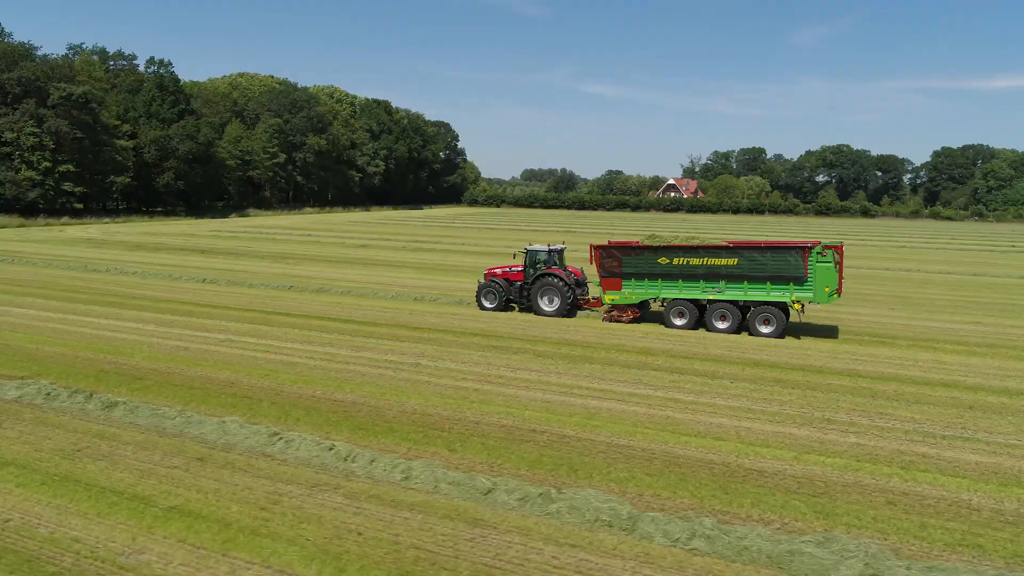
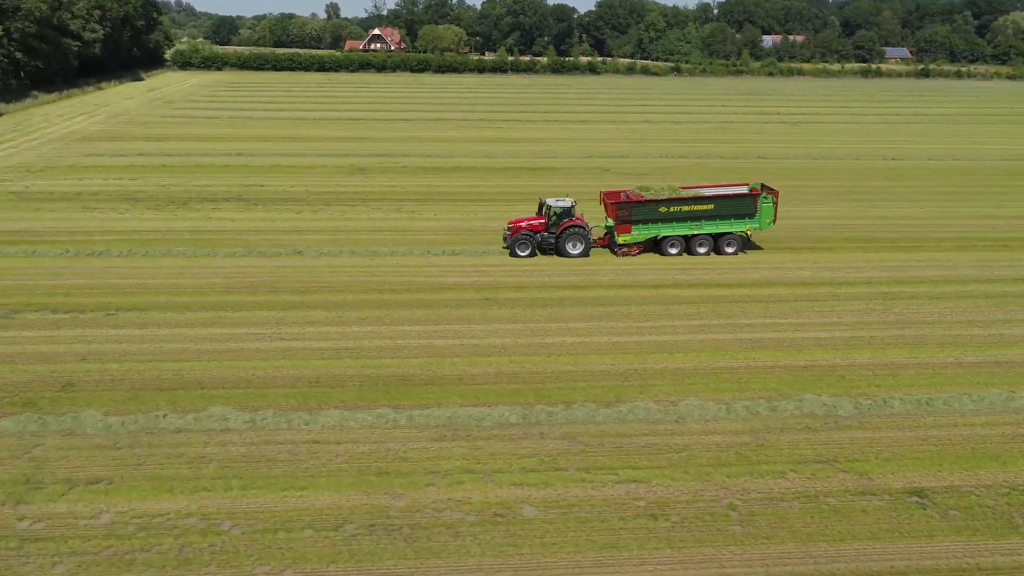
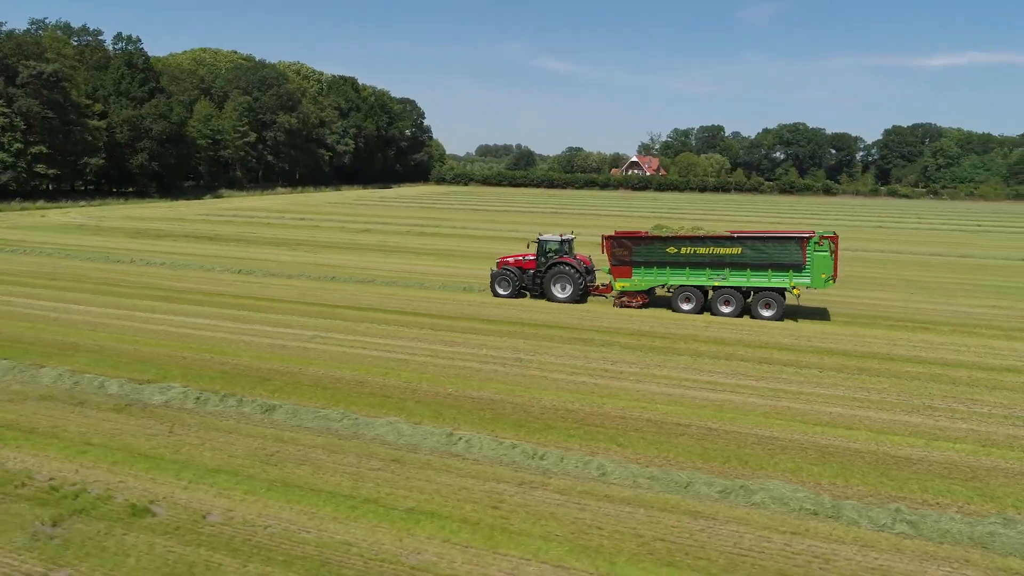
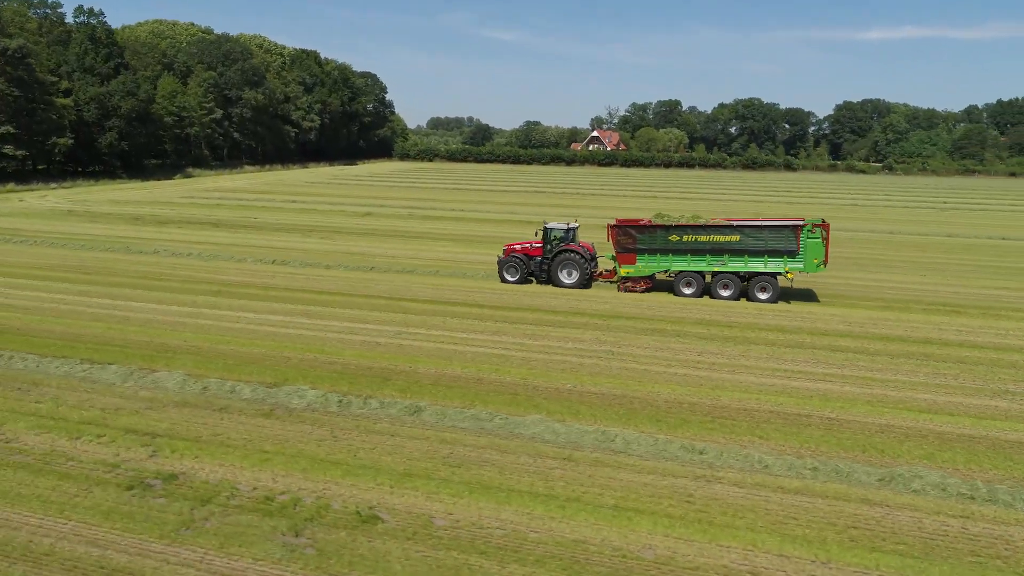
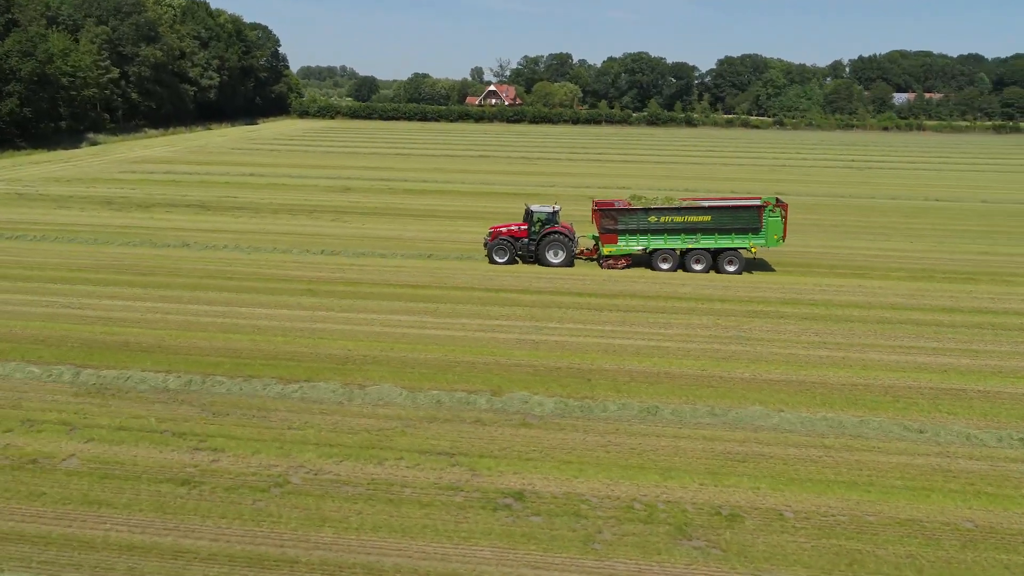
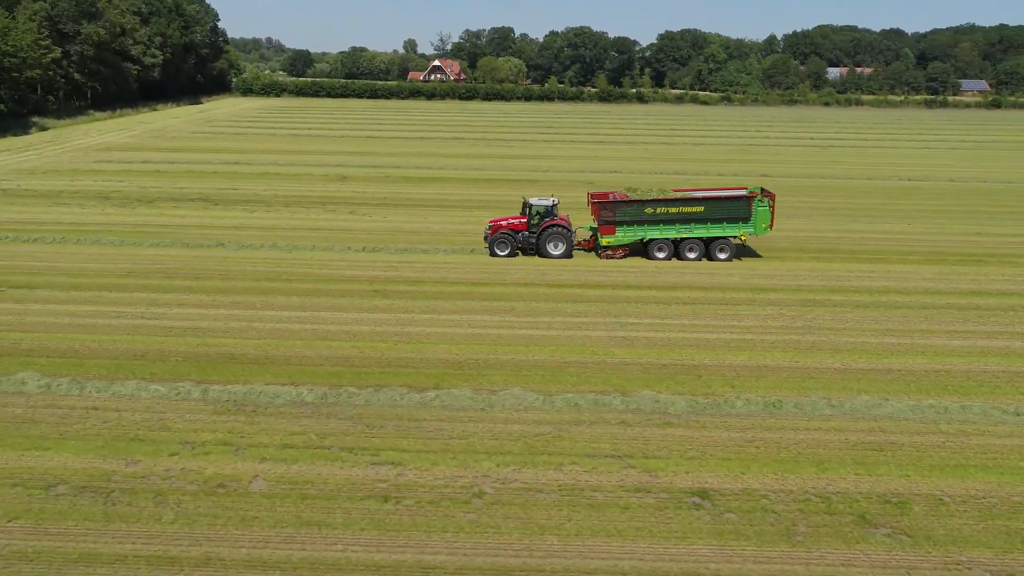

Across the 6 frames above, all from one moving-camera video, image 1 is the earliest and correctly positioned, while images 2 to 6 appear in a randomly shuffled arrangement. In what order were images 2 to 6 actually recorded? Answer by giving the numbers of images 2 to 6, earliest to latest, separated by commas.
3, 4, 5, 6, 2
